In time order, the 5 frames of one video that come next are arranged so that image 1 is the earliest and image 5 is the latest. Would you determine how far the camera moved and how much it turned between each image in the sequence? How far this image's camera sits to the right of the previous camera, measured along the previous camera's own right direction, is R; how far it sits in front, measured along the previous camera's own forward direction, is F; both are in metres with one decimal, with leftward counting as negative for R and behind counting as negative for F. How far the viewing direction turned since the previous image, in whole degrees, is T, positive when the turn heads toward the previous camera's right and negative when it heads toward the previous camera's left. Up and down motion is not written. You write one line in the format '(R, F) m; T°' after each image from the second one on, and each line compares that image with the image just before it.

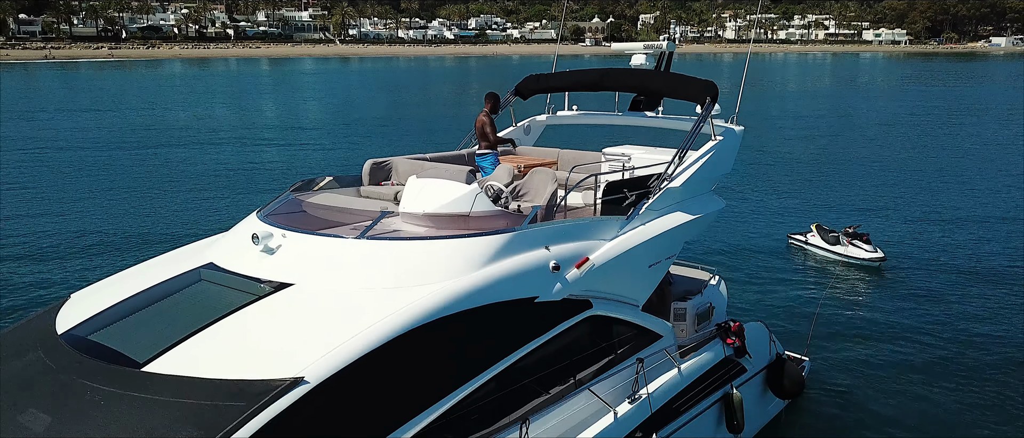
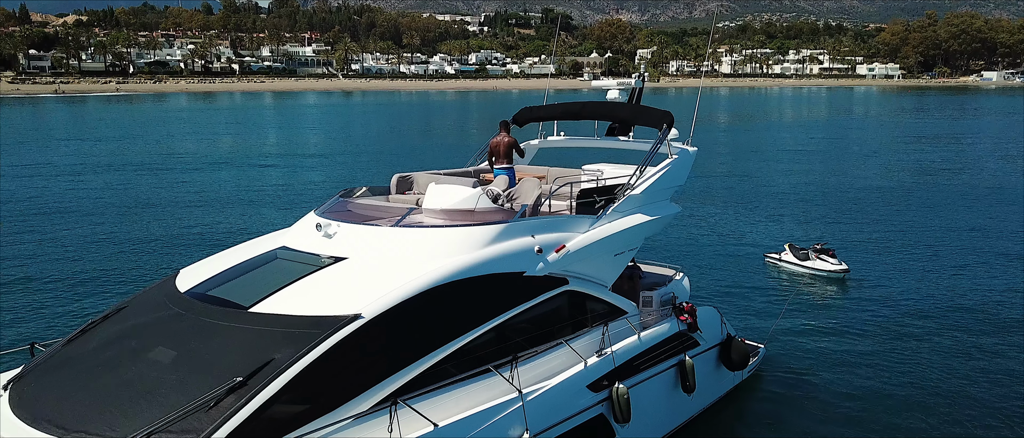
(+0.1, -2.0) m; 0°
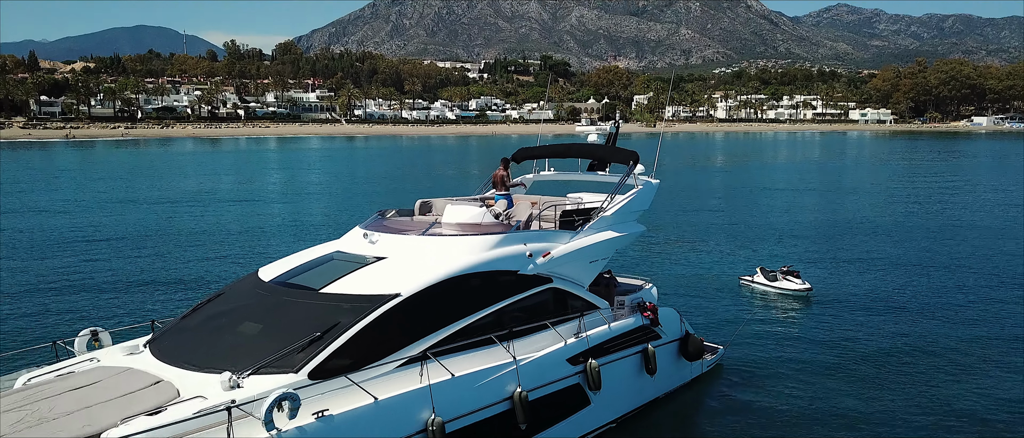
(0.0, -2.5) m; 0°
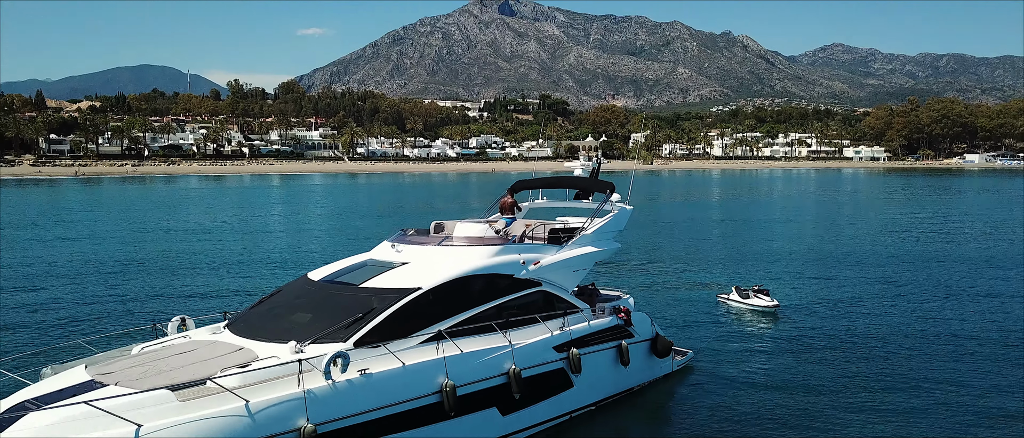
(+0.1, -2.6) m; 0°
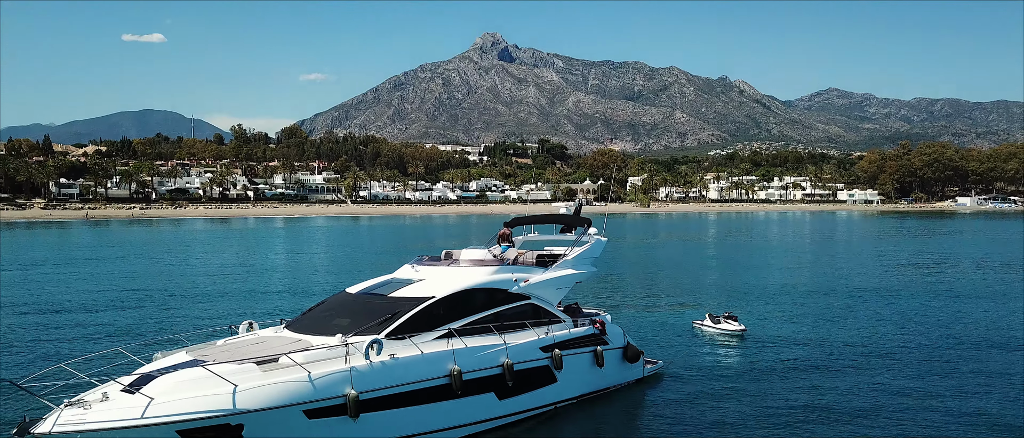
(+0.1, -3.4) m; 0°
